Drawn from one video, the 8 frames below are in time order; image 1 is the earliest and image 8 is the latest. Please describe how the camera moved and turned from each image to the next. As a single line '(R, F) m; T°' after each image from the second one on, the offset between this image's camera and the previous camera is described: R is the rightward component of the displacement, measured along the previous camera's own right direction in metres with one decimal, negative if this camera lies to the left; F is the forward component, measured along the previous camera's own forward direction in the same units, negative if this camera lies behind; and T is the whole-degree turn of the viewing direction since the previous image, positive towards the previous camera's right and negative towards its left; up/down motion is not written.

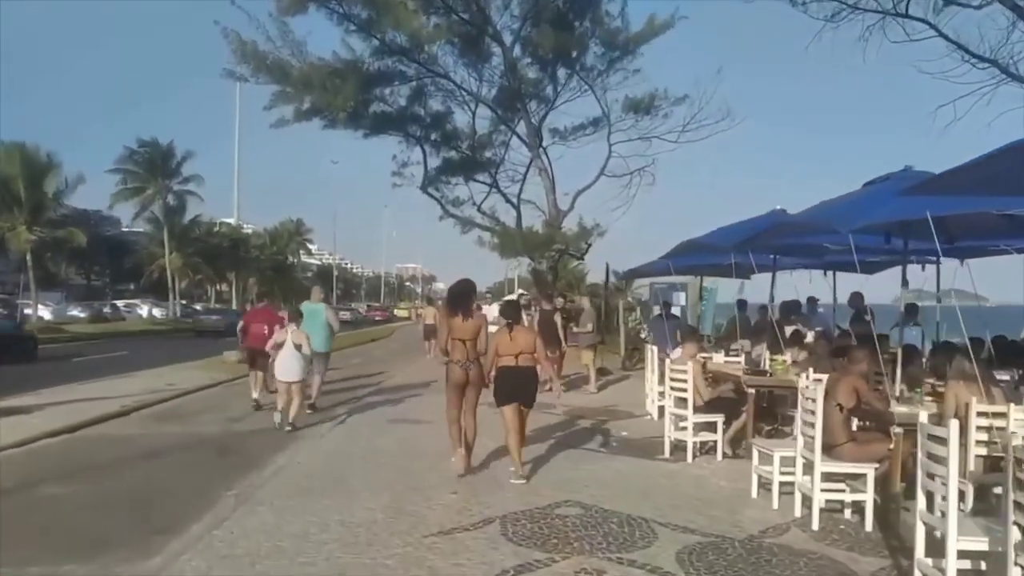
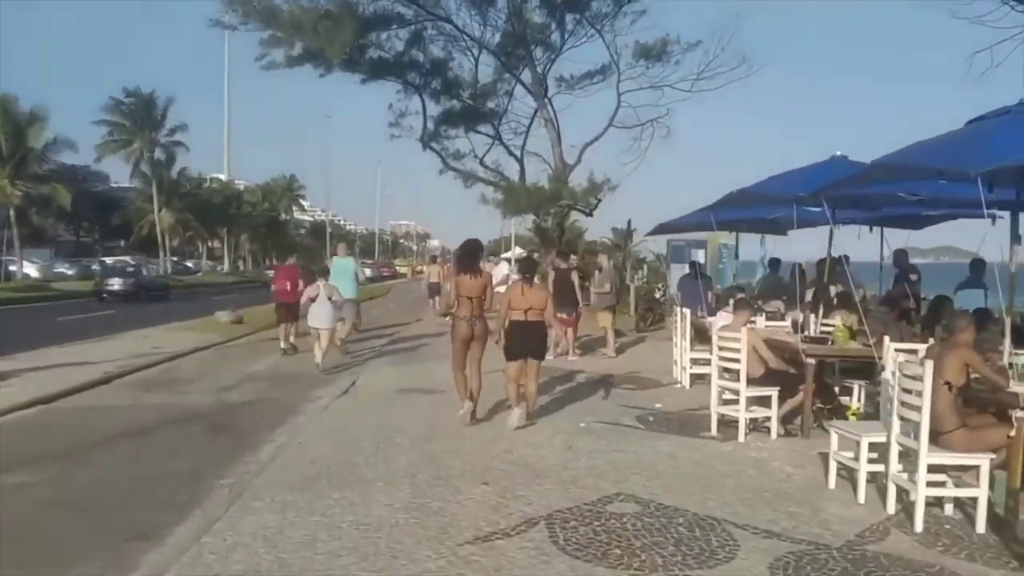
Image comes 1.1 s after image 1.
(-0.4, +1.4) m; 0°
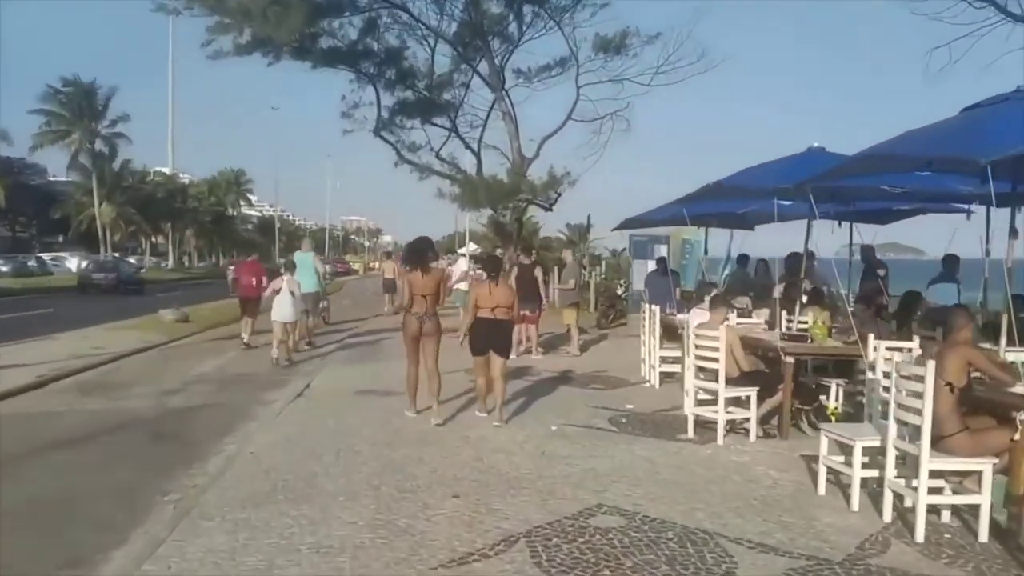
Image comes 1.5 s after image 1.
(-0.2, +0.6) m; +3°
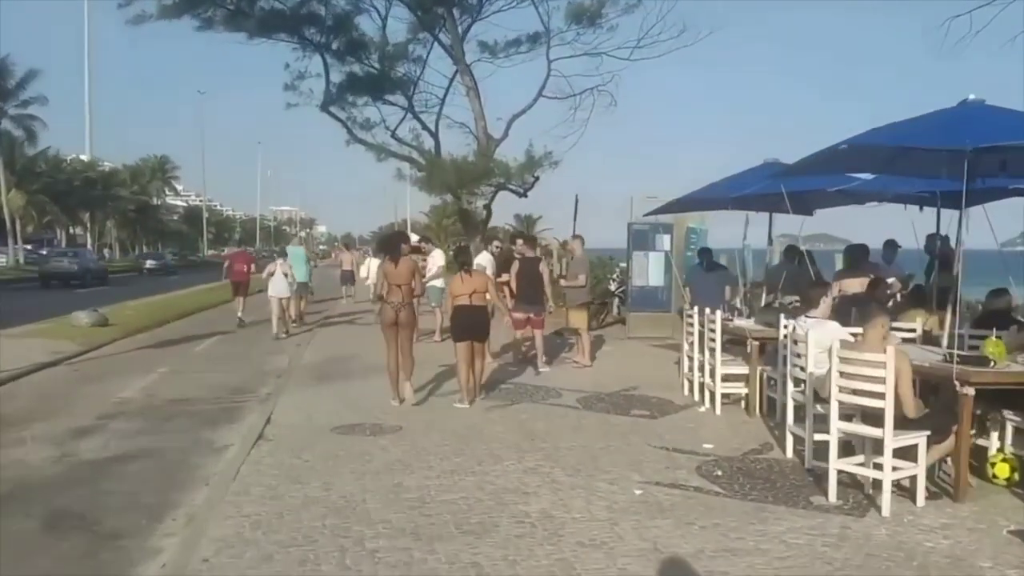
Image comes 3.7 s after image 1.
(-1.1, +3.0) m; +5°
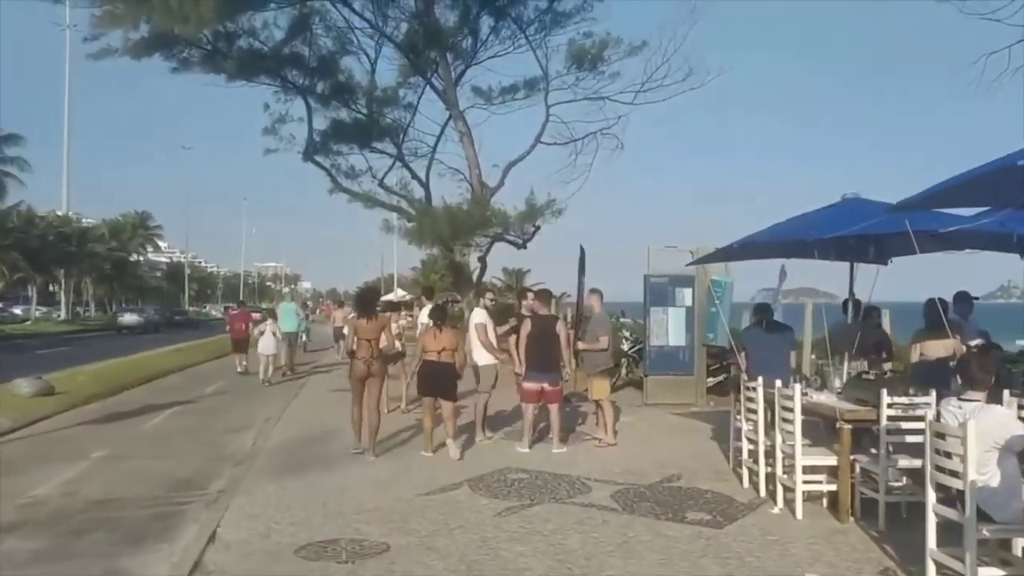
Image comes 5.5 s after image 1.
(-0.3, +2.3) m; +1°
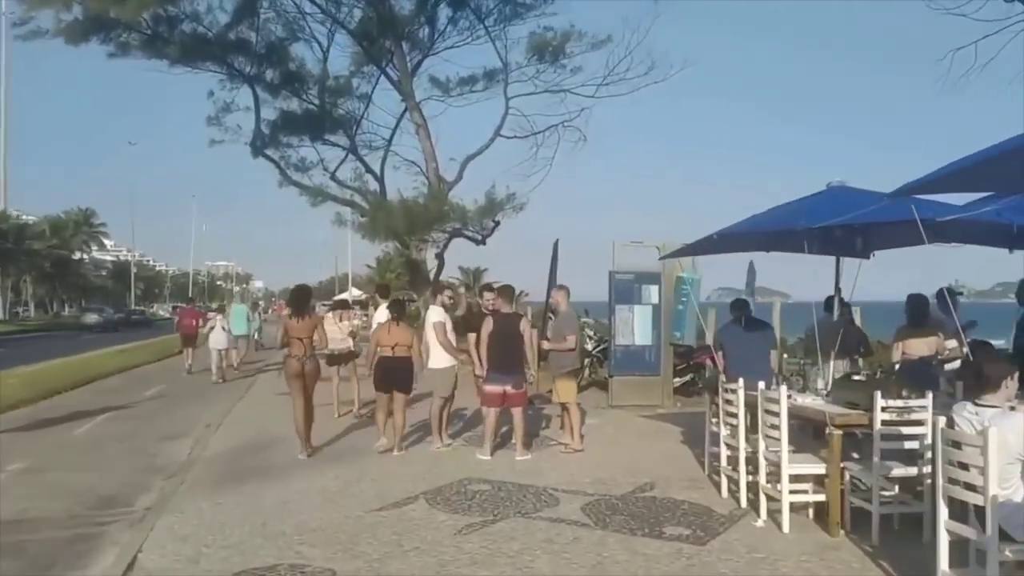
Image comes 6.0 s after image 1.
(0.0, +0.8) m; +3°
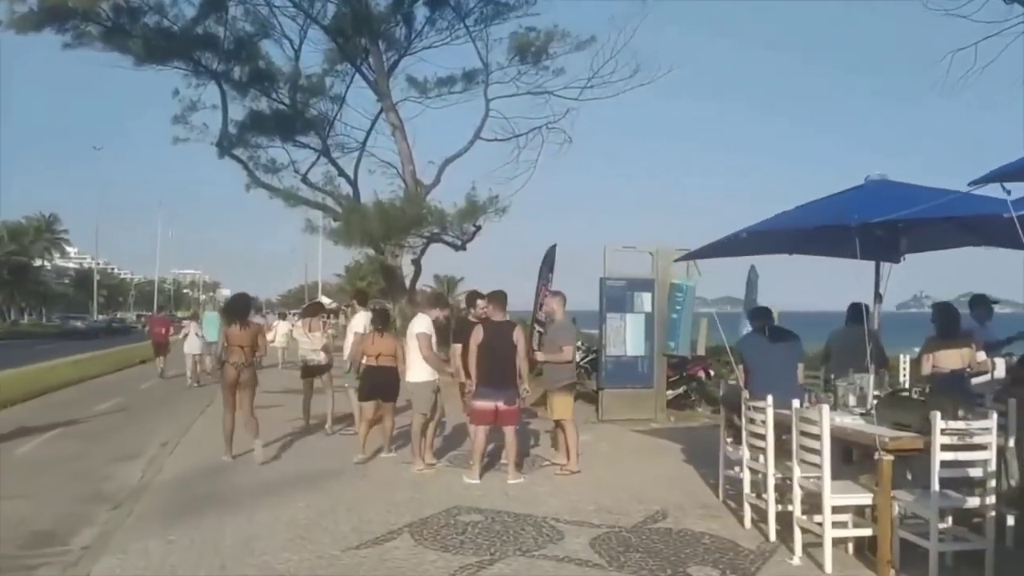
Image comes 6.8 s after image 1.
(-0.3, +1.0) m; +2°
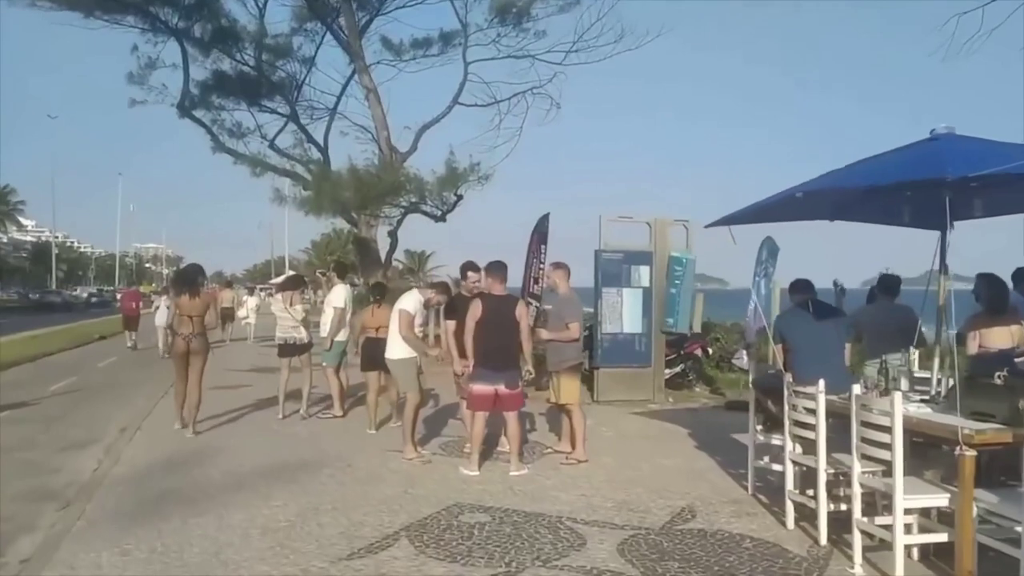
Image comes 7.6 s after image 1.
(-0.4, +1.1) m; +2°
